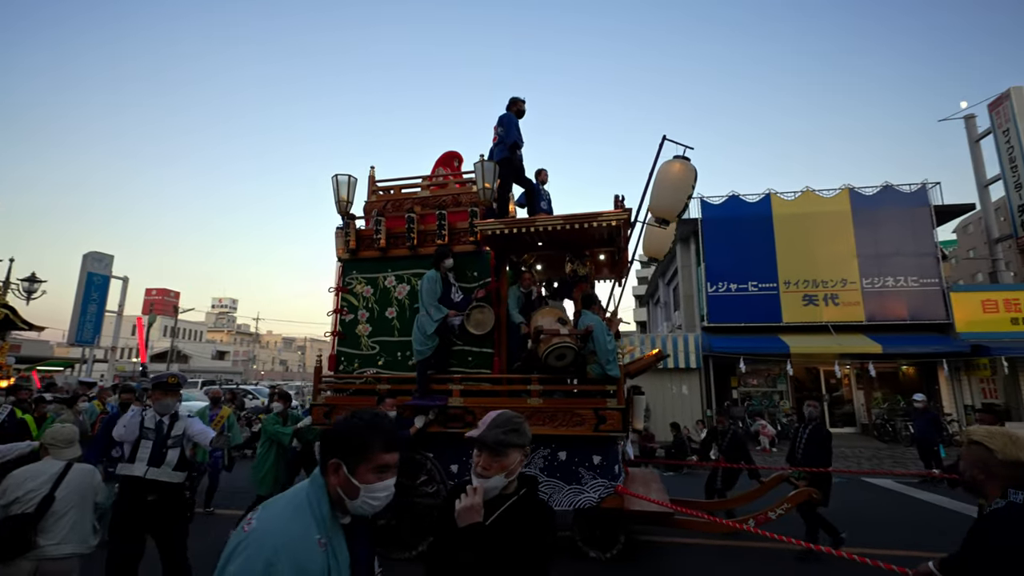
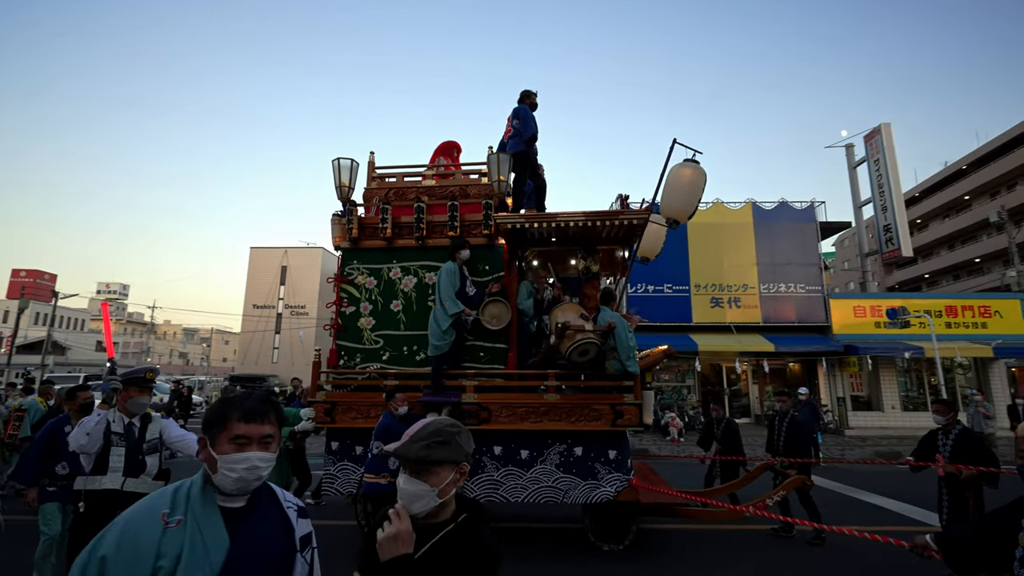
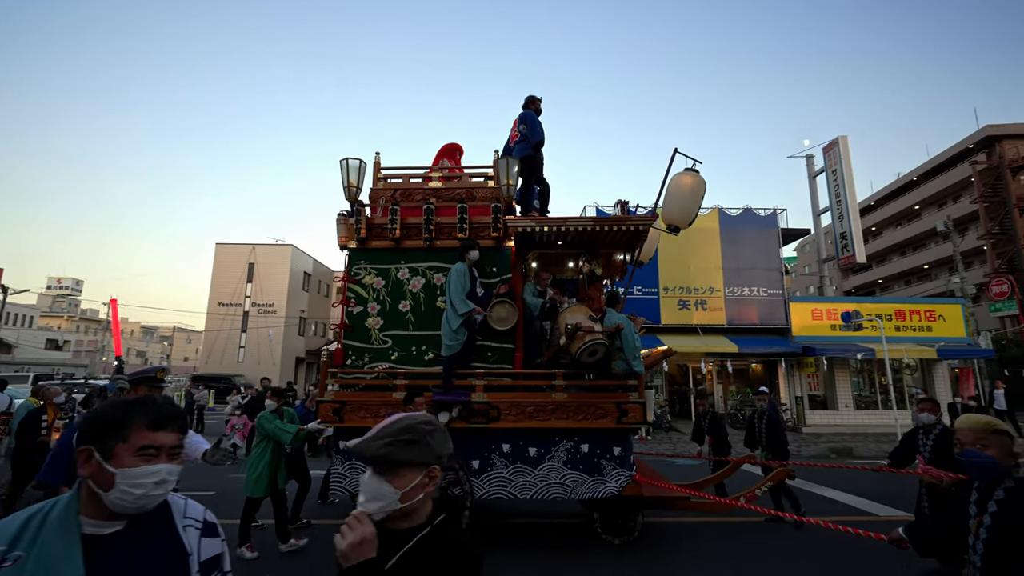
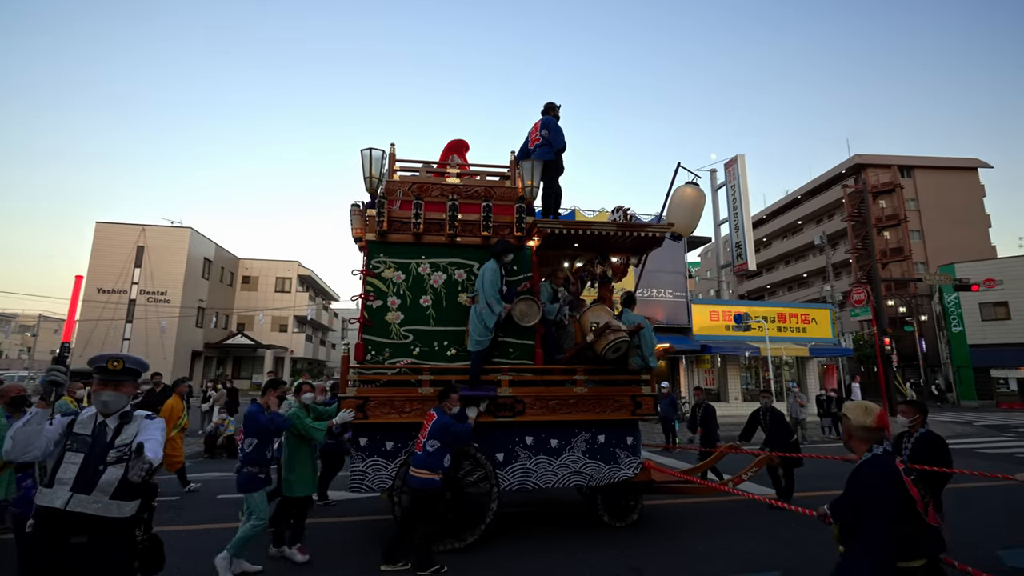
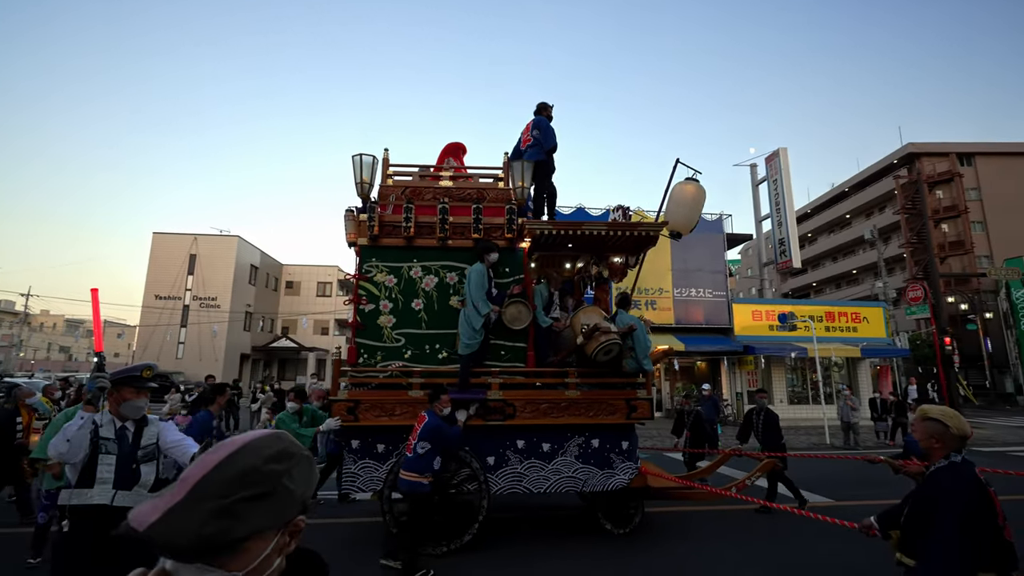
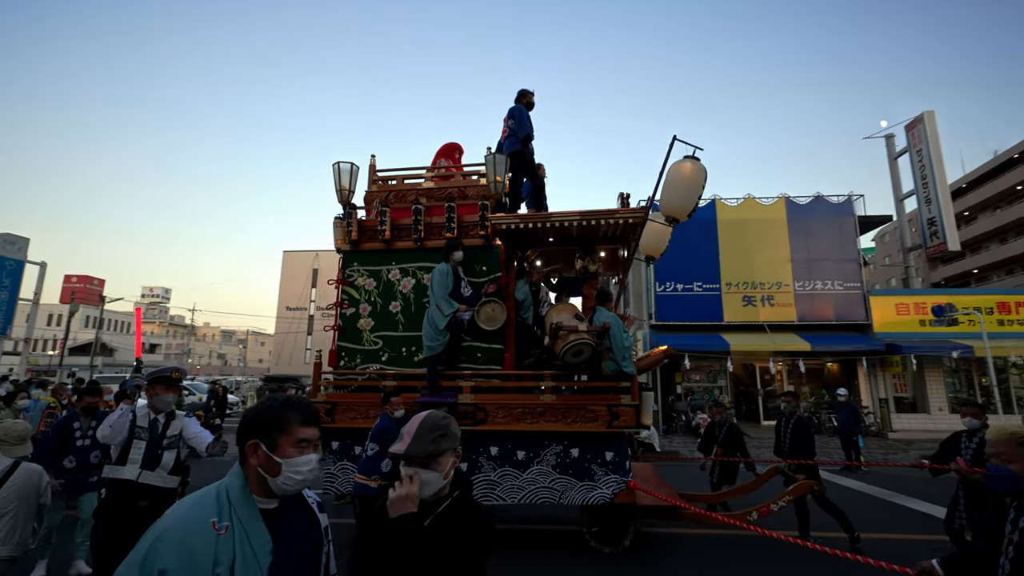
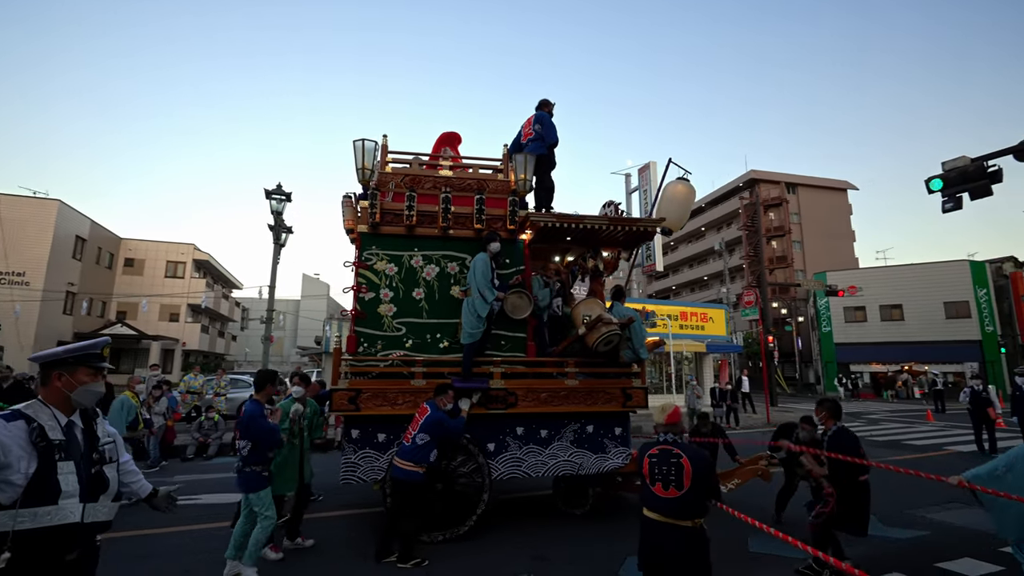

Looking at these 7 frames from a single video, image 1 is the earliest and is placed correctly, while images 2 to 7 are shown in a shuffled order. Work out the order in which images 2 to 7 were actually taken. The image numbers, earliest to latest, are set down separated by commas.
6, 2, 3, 5, 4, 7
